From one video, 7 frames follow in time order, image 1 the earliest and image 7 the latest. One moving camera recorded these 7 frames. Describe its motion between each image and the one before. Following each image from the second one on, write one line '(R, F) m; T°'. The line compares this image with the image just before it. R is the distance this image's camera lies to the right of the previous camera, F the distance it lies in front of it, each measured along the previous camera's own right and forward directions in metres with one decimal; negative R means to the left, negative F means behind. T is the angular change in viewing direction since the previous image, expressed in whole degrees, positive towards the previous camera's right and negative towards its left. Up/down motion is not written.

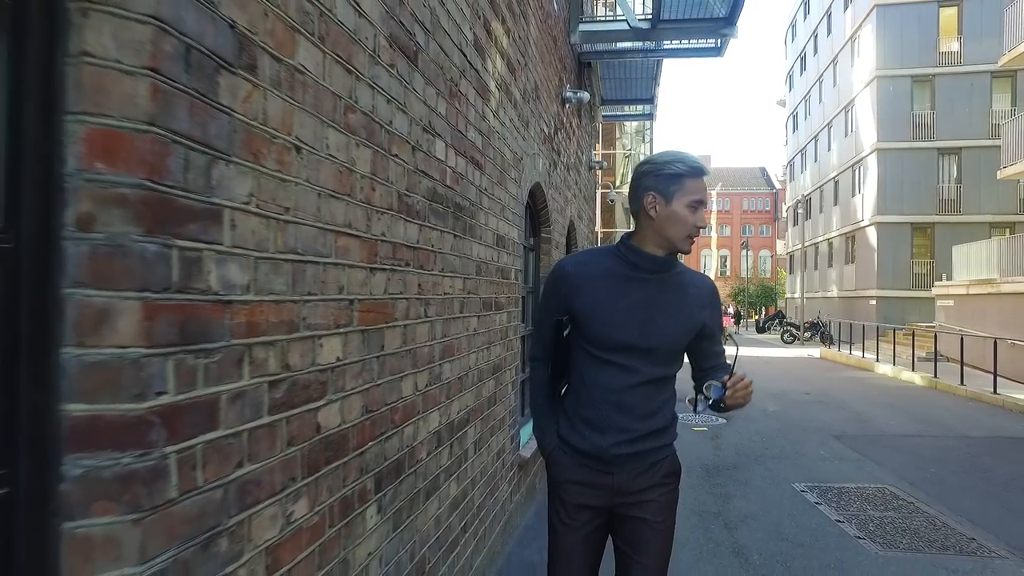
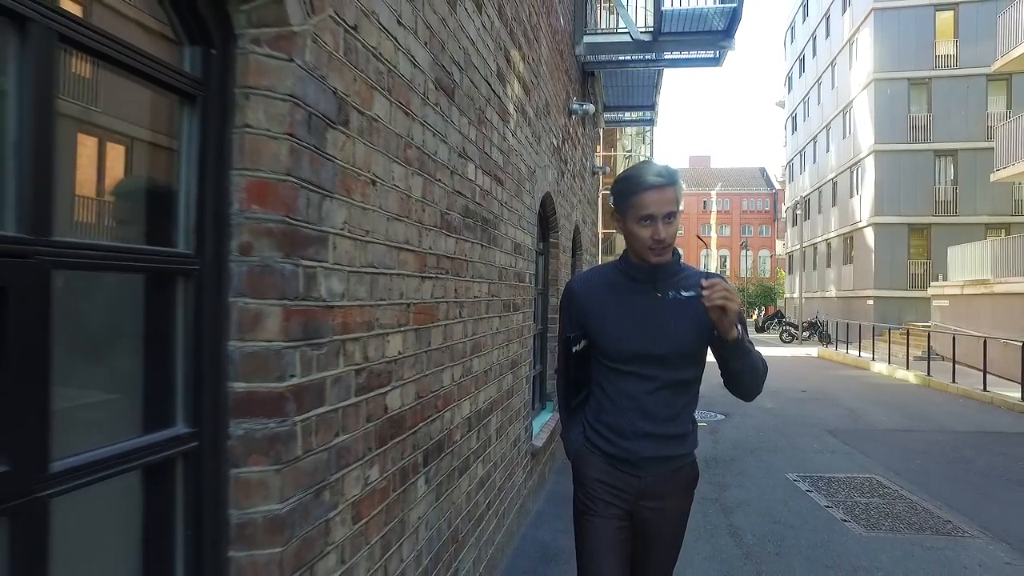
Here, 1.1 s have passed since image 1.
(-0.1, -0.4) m; 0°
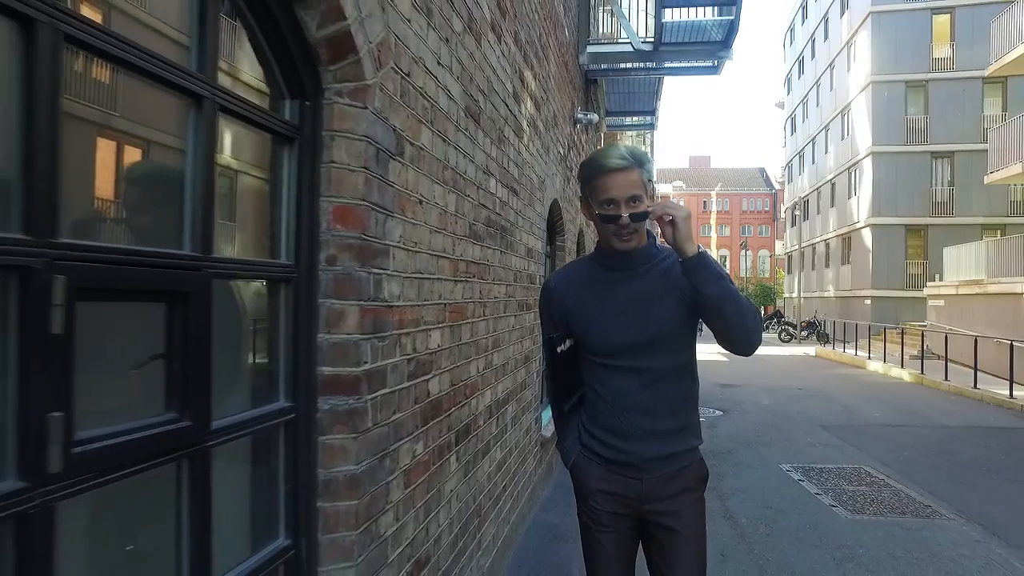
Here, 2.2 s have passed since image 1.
(-0.1, -0.4) m; 0°
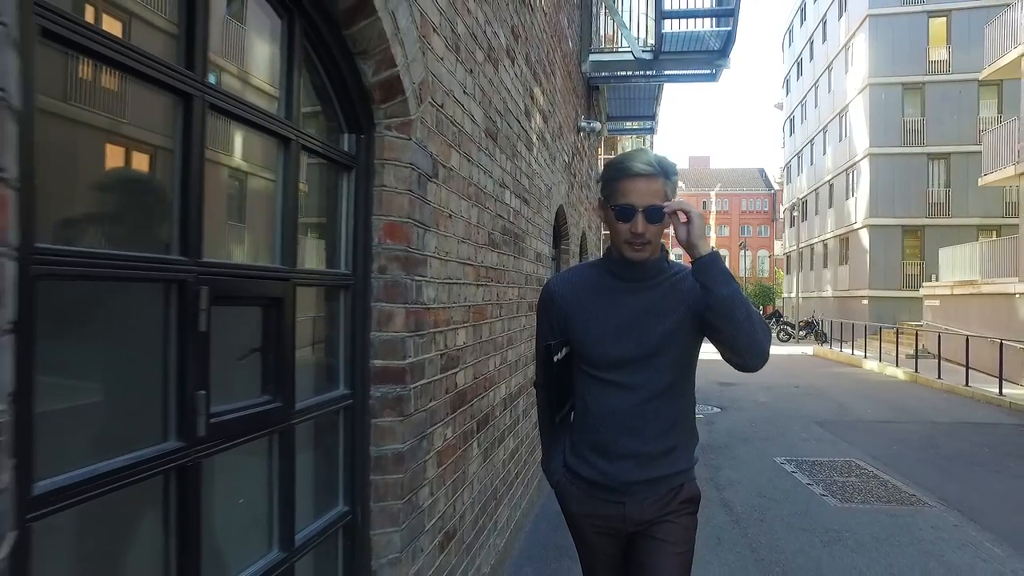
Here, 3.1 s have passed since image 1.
(0.0, -0.3) m; 0°
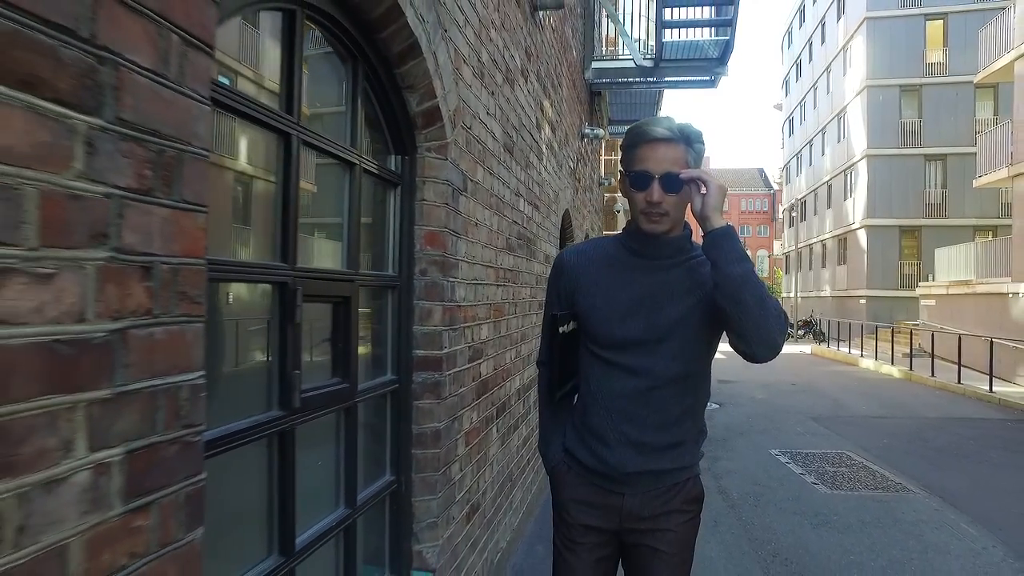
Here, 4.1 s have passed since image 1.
(0.0, -0.4) m; 0°
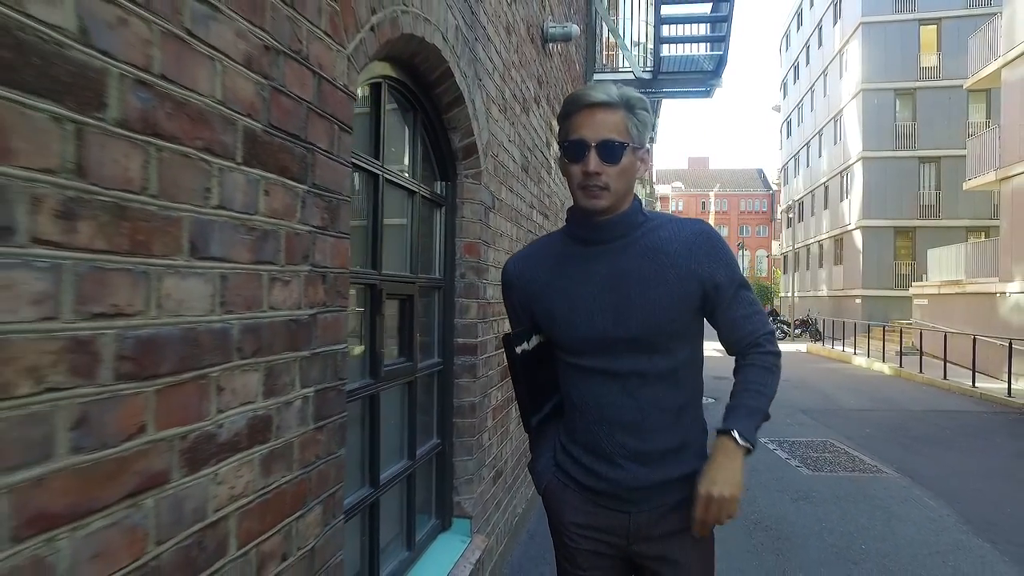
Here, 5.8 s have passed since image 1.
(-0.1, -0.6) m; 0°
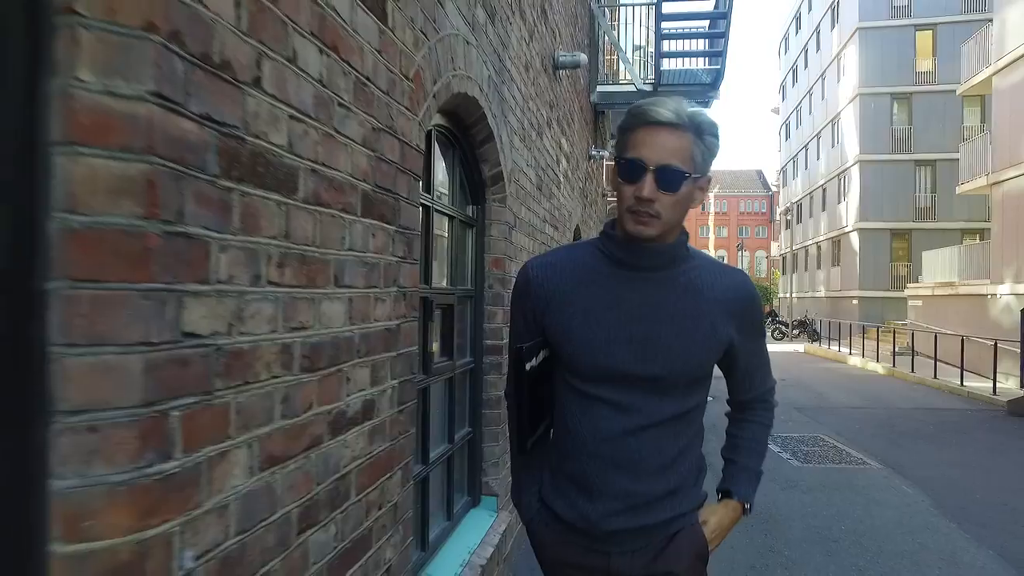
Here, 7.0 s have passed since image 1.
(-0.1, -0.5) m; 0°
